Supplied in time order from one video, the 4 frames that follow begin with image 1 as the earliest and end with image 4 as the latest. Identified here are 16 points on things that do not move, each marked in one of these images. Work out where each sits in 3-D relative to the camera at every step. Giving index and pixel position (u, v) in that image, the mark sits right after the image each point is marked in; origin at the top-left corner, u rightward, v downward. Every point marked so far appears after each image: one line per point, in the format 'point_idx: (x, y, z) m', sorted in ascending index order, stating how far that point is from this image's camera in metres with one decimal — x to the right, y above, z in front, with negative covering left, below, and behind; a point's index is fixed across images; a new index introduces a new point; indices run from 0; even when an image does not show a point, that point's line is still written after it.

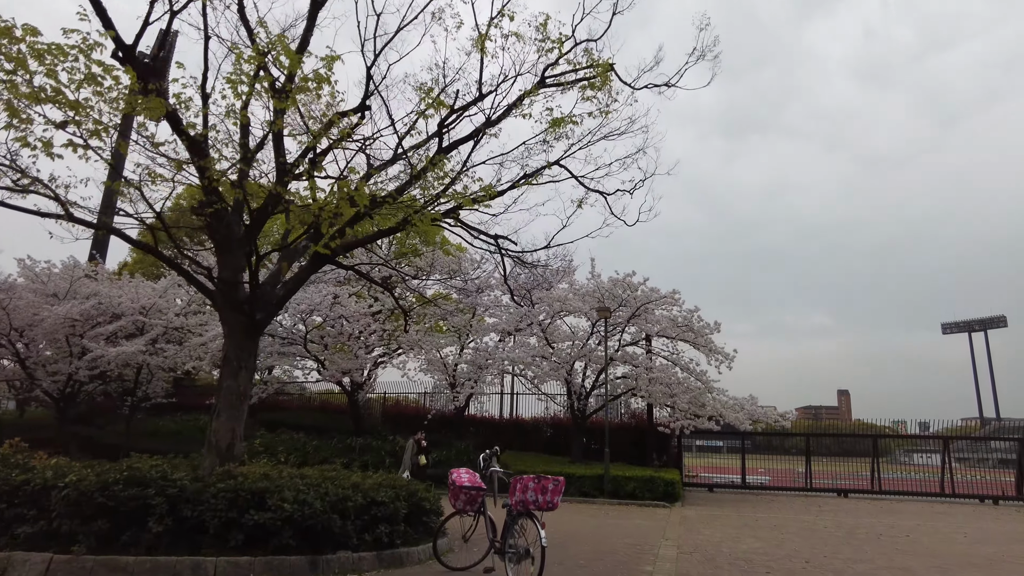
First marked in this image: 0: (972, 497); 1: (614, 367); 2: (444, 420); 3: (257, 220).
0: (+12.1, -5.5, +17.4) m
1: (+2.7, -2.1, +17.8) m
2: (-2.1, -4.0, +20.0) m
3: (-2.7, +0.7, +7.1) m
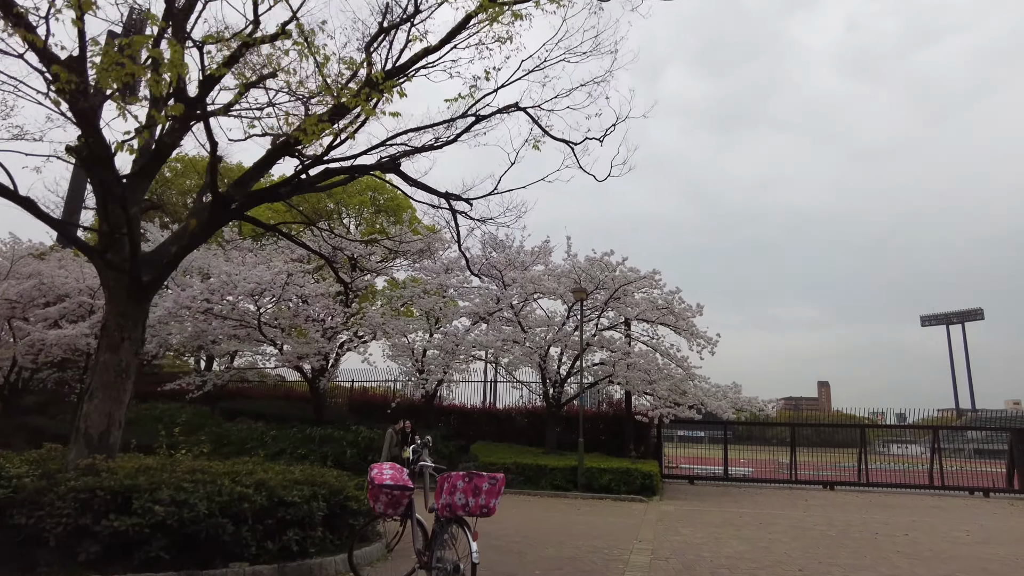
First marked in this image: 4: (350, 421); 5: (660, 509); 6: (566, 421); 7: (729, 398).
0: (+11.3, -5.1, +16.7) m
1: (+2.0, -1.6, +16.8) m
2: (-2.9, -3.4, +18.9) m
3: (-3.2, +1.1, +5.9) m
4: (-4.6, -3.8, +18.6) m
5: (+2.5, -3.8, +11.4) m
6: (+1.5, -3.7, +18.2) m
7: (+5.7, -2.9, +17.3) m
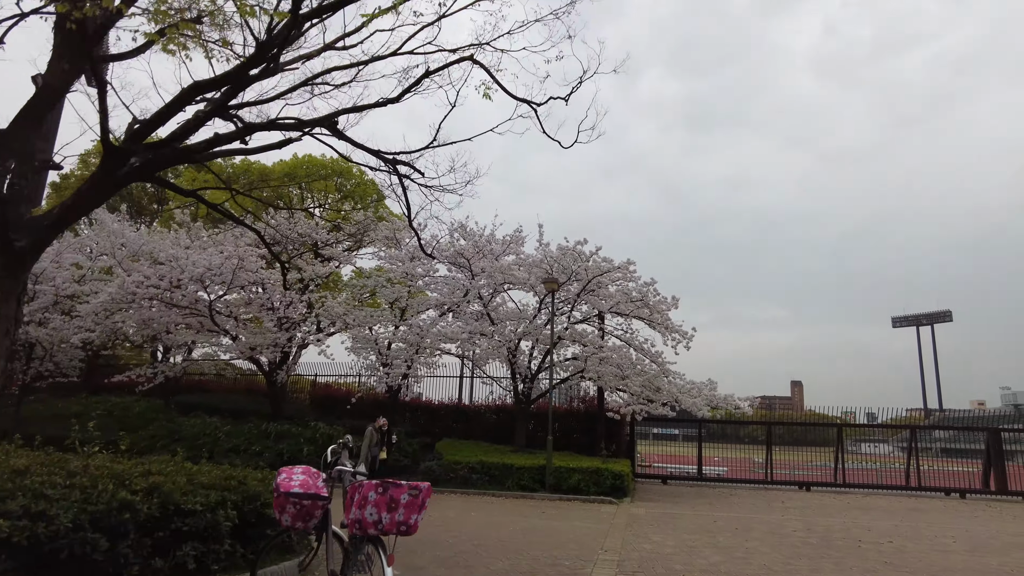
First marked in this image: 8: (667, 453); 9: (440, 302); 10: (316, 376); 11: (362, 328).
0: (+10.5, -5.0, +16.3) m
1: (+1.2, -1.4, +16.1) m
2: (-3.7, -3.2, +18.0) m
3: (-3.6, +1.3, +5.1) m
4: (-5.5, -3.5, +17.7) m
5: (+1.9, -3.6, +10.7) m
6: (+0.6, -3.4, +17.5) m
7: (+4.9, -2.7, +16.7) m
8: (+3.9, -4.2, +16.8) m
9: (-1.8, -0.4, +16.2) m
10: (-5.6, -2.5, +18.9) m
11: (-3.8, -1.0, +16.6) m
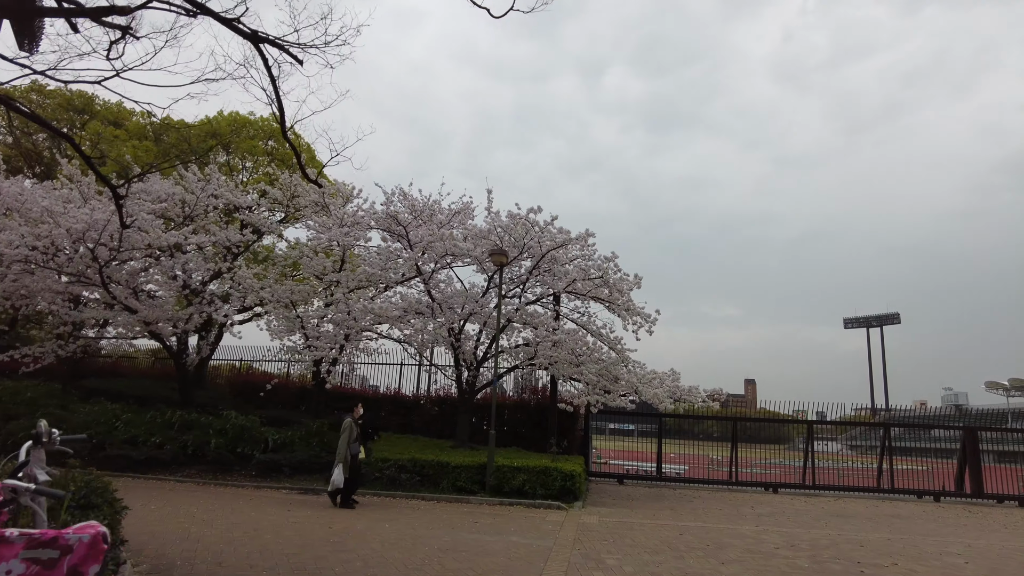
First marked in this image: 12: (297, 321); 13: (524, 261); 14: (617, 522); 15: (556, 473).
0: (+9.1, -4.7, +15.1) m
1: (0.0, -0.9, +14.4) m
2: (-5.1, -2.5, +16.0) m
3: (-4.1, +1.9, +3.0) m
4: (-6.9, -2.8, +15.6) m
5: (+0.9, -3.2, +9.0) m
6: (-0.7, -2.9, +15.7) m
7: (+3.5, -2.3, +15.2) m
8: (+2.6, -3.7, +15.2) m
9: (-3.0, +0.2, +14.3) m
10: (-7.0, -1.8, +16.7) m
11: (-5.0, -0.4, +14.6) m
12: (-4.8, -0.7, +14.5) m
13: (+0.3, +0.6, +13.8) m
14: (+1.5, -3.2, +9.2) m
15: (+0.7, -3.0, +10.9) m
